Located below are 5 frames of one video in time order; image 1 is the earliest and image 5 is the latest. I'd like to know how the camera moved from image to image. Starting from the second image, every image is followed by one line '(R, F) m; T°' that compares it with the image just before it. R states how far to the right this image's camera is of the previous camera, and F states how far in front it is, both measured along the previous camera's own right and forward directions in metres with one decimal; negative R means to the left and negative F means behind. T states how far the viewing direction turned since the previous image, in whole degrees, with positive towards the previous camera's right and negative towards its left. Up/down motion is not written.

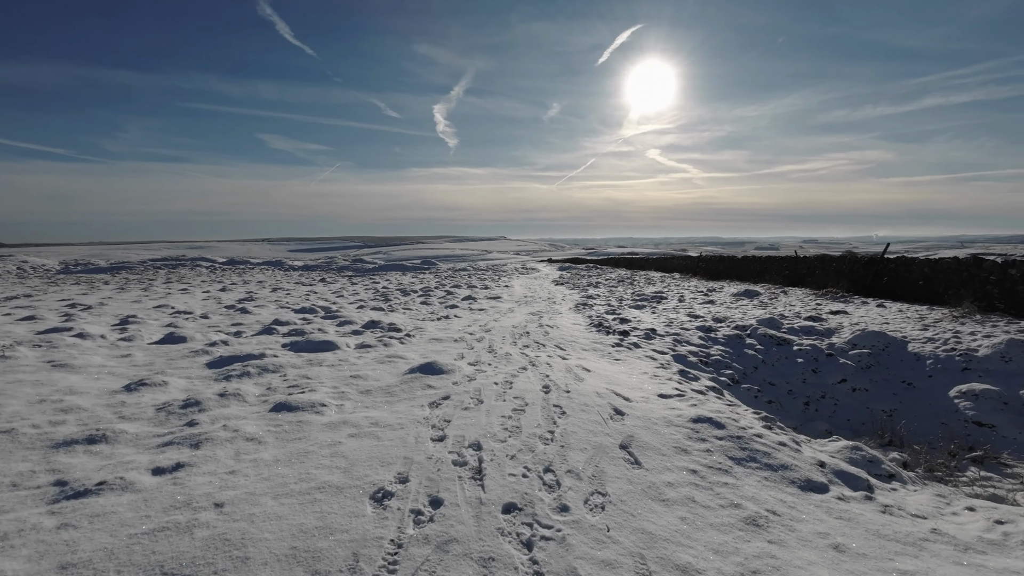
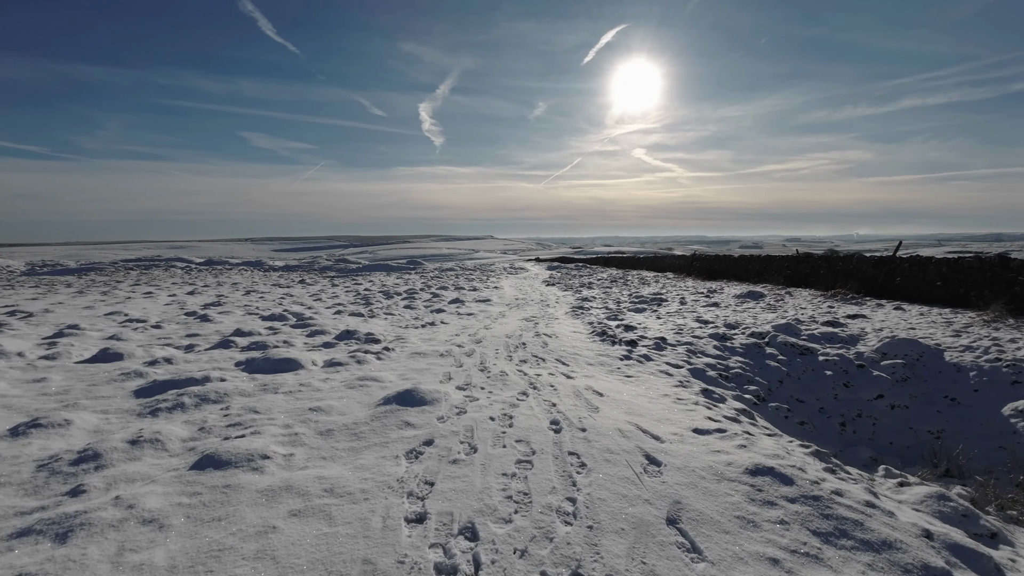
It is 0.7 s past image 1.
(-0.1, +1.1) m; +2°
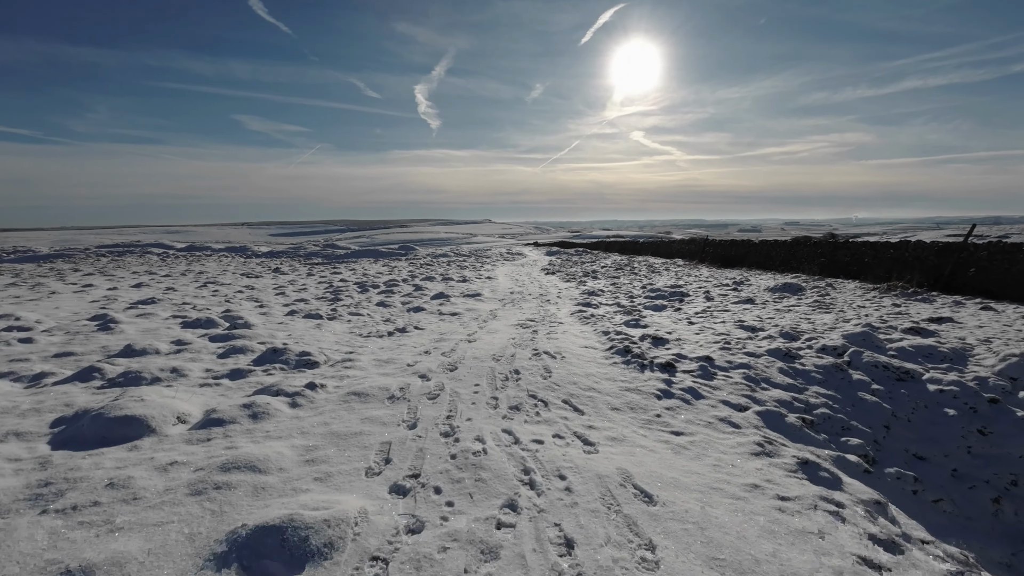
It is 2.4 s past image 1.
(+0.1, +2.4) m; 0°
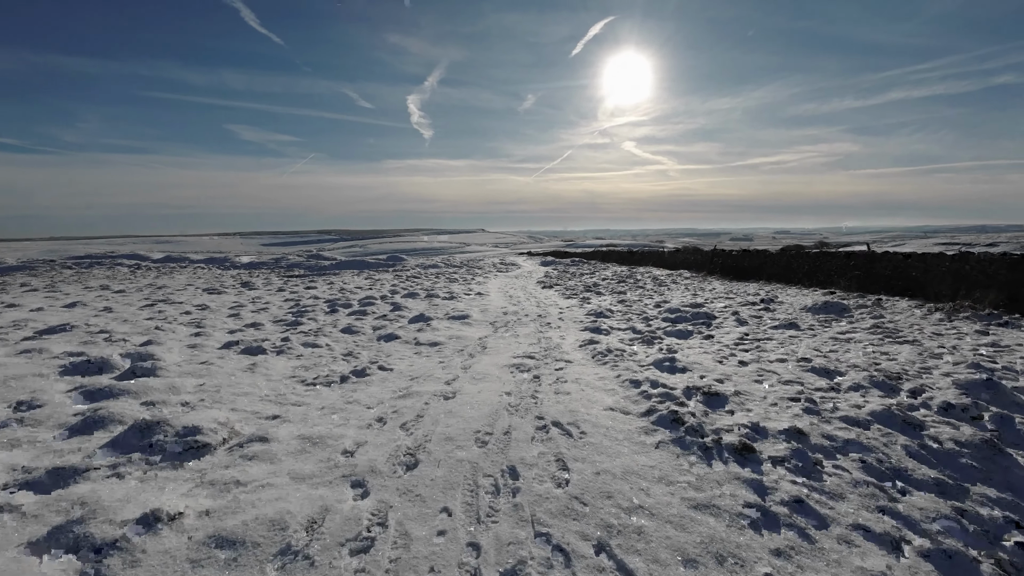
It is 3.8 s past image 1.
(0.0, +2.0) m; +1°
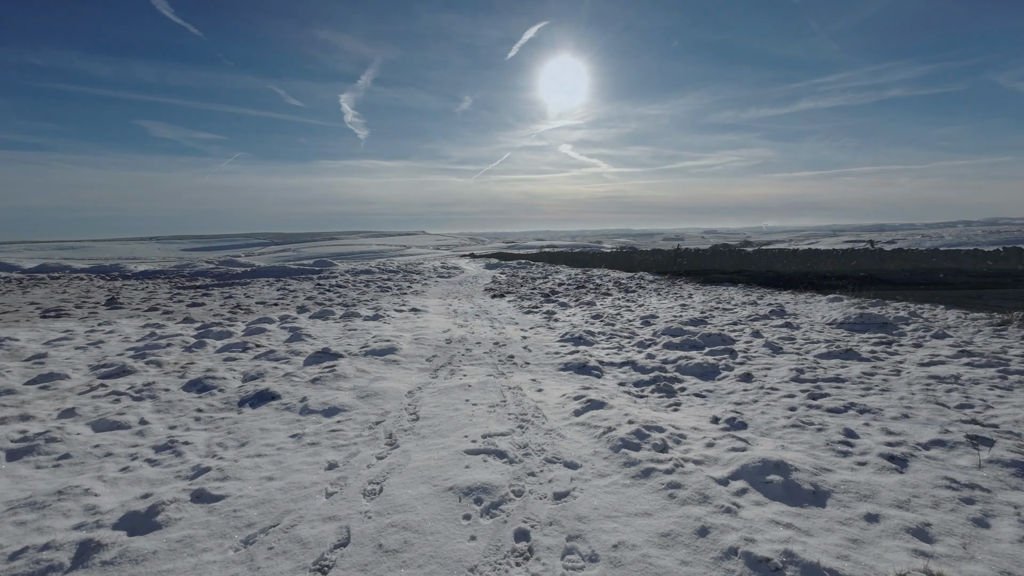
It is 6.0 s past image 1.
(0.0, +3.3) m; +7°
